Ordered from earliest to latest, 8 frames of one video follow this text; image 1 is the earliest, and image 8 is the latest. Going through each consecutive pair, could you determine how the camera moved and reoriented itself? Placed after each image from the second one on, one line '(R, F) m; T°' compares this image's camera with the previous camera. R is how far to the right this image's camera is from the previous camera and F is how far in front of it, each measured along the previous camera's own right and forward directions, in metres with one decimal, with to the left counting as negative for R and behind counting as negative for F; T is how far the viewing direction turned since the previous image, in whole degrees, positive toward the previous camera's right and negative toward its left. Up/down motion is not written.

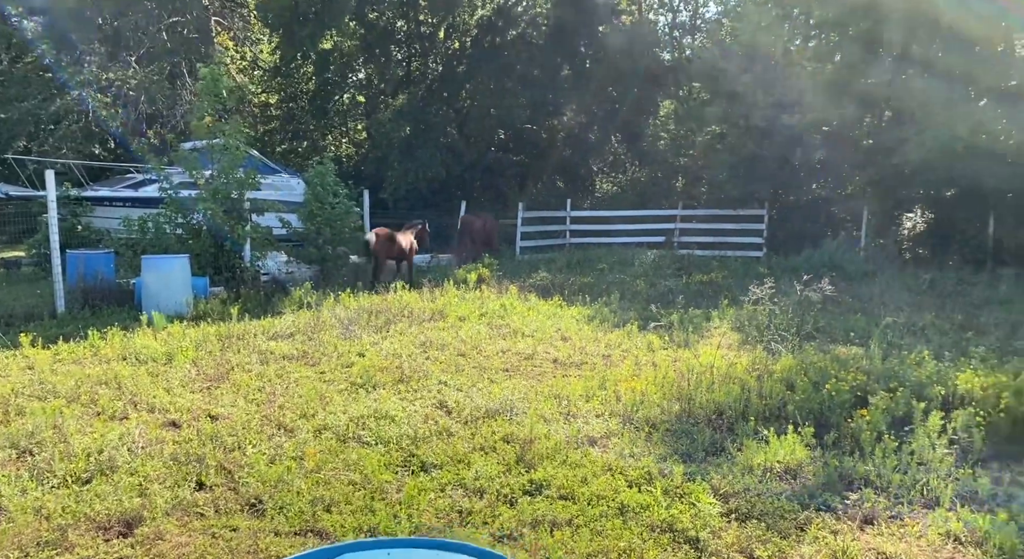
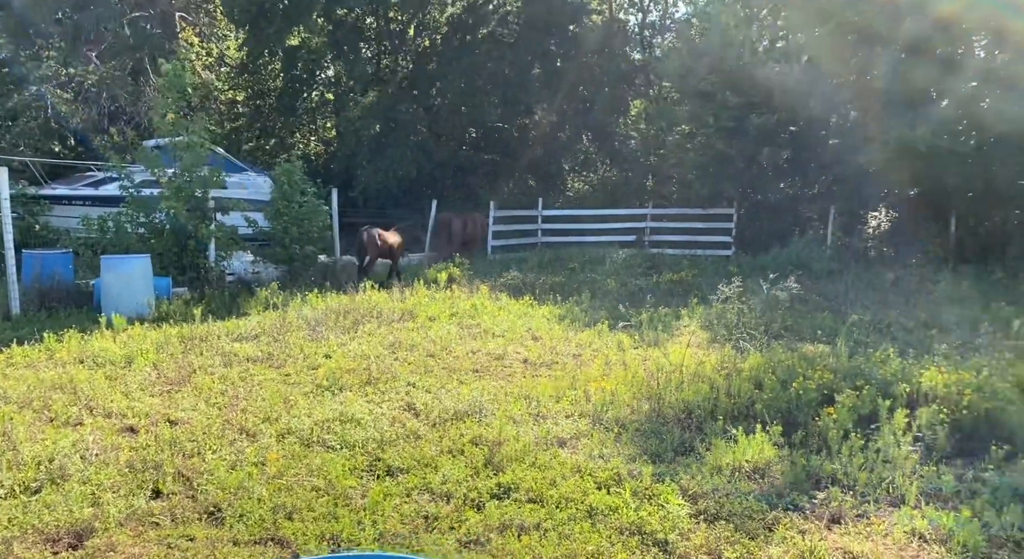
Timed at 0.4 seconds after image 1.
(0.0, 0.0) m; +2°
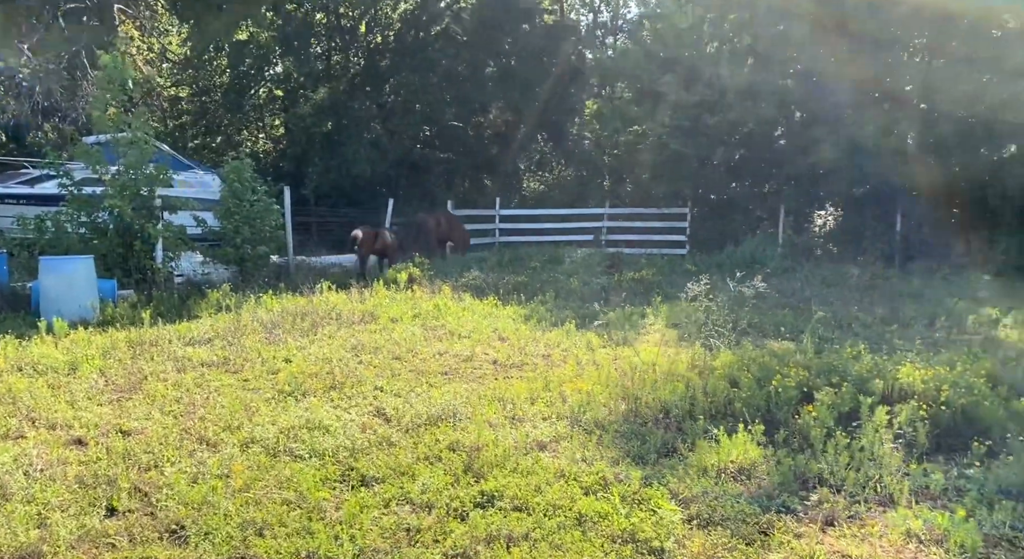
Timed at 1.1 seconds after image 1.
(-0.1, +0.1) m; +4°
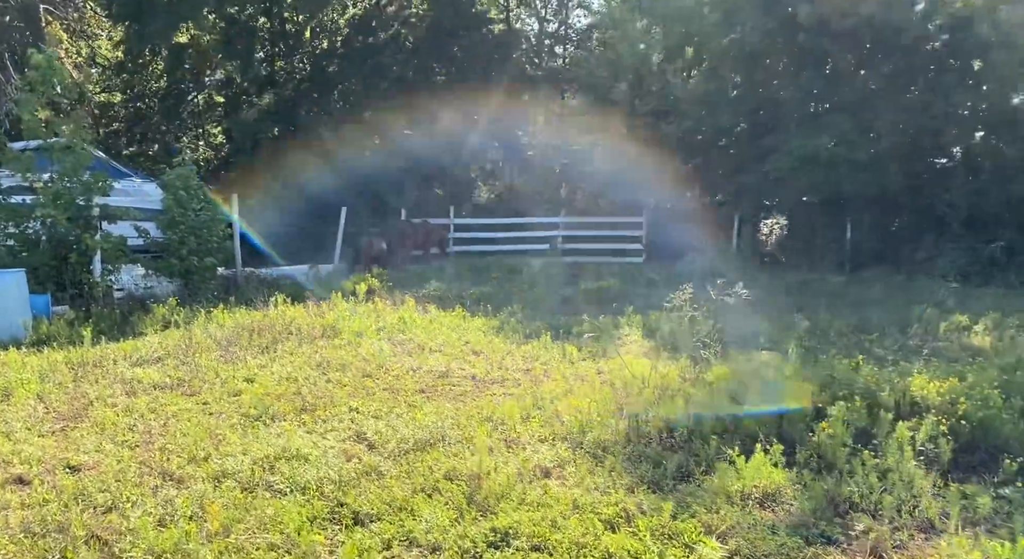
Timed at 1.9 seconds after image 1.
(-0.2, +0.3) m; +4°
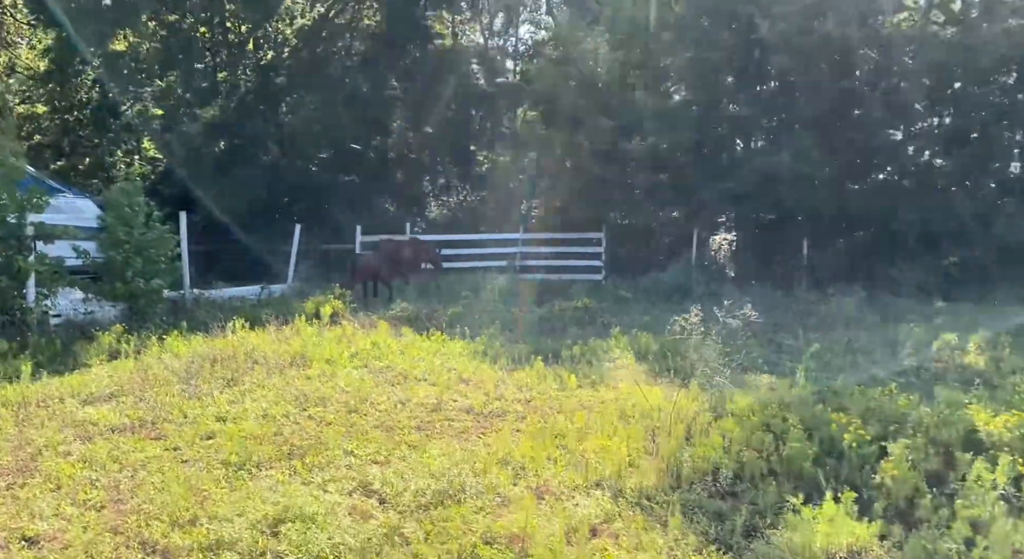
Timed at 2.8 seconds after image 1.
(-0.4, +0.4) m; +5°
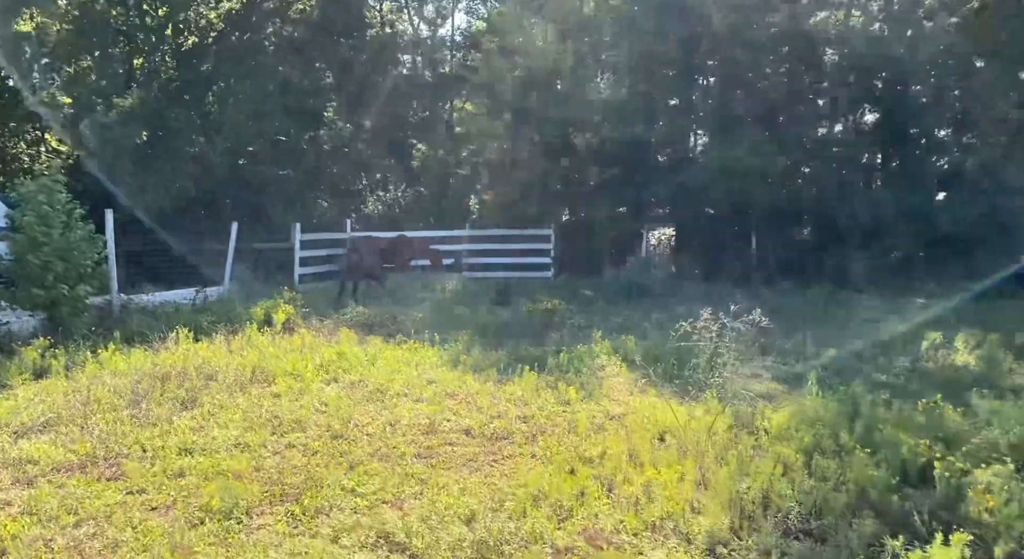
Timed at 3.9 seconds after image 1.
(-0.5, +0.5) m; +6°
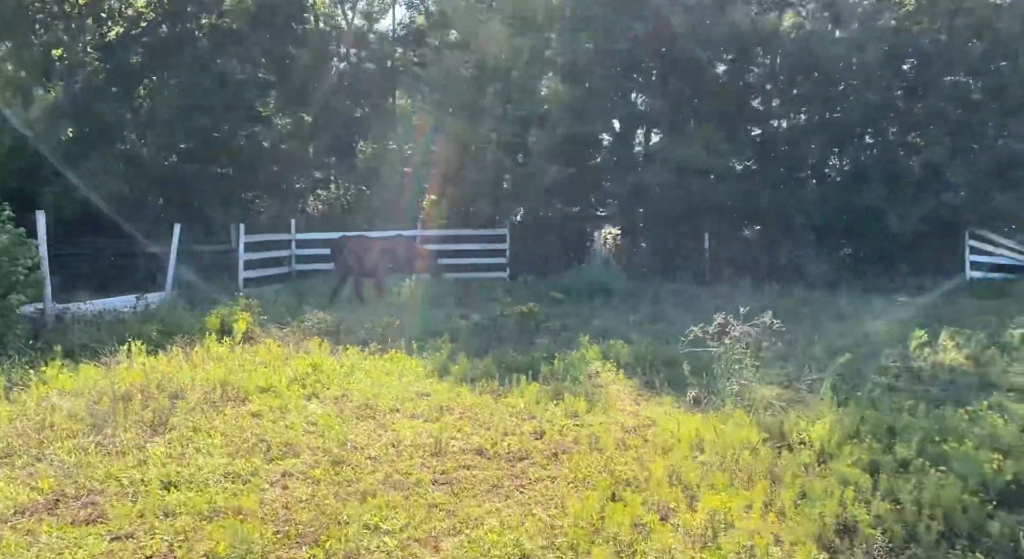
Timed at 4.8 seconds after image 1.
(-0.5, +0.3) m; +5°
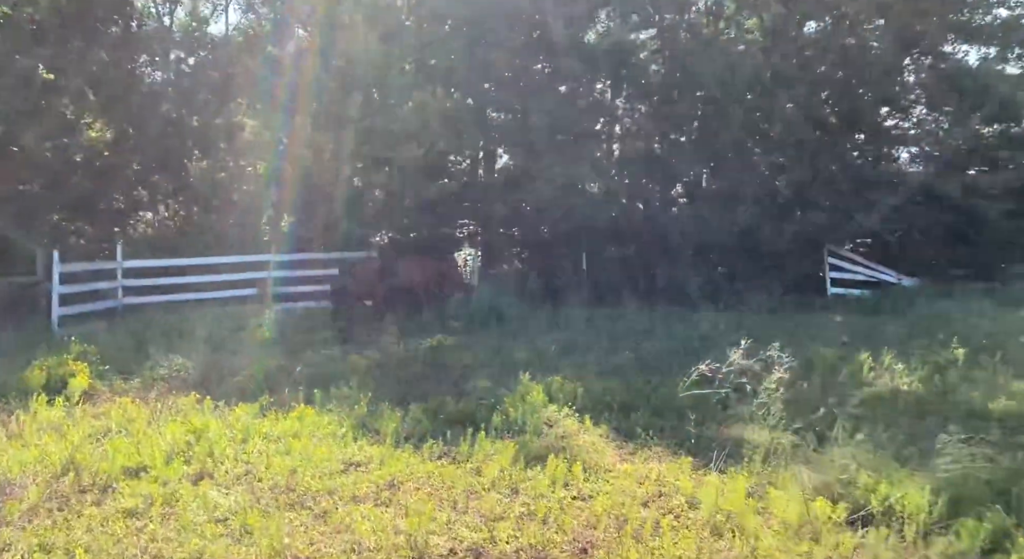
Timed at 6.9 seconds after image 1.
(-0.7, +1.1) m; +13°
